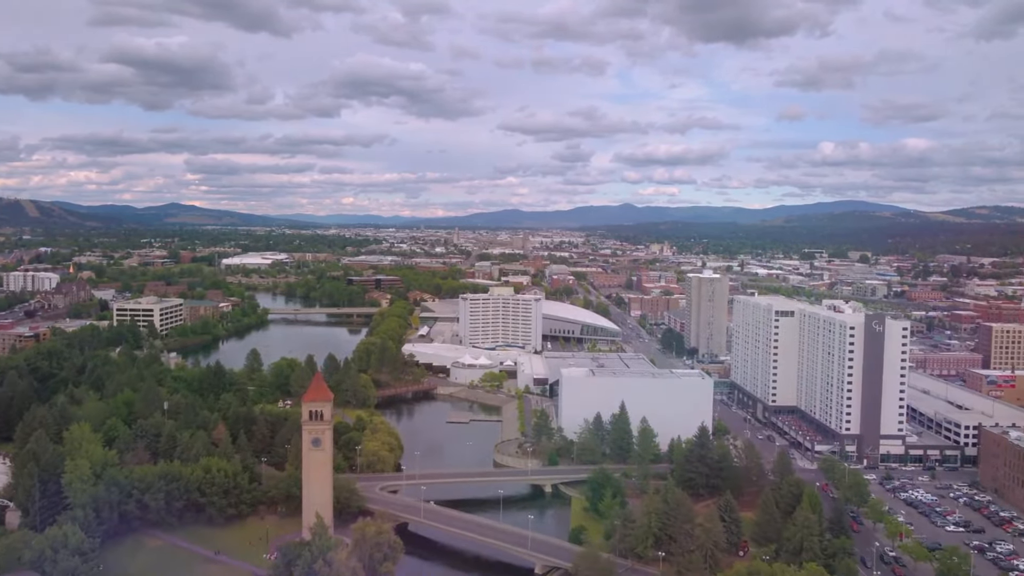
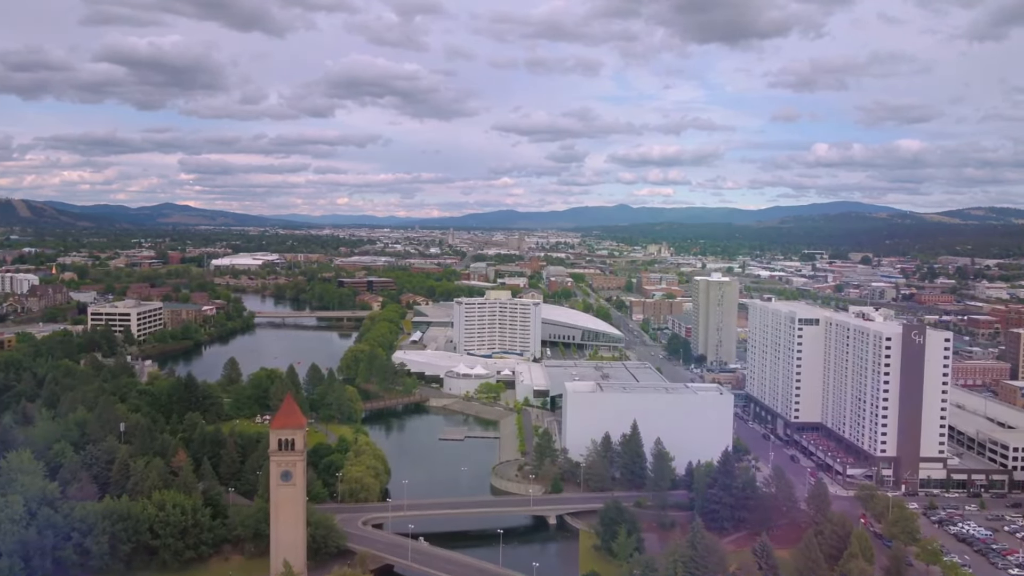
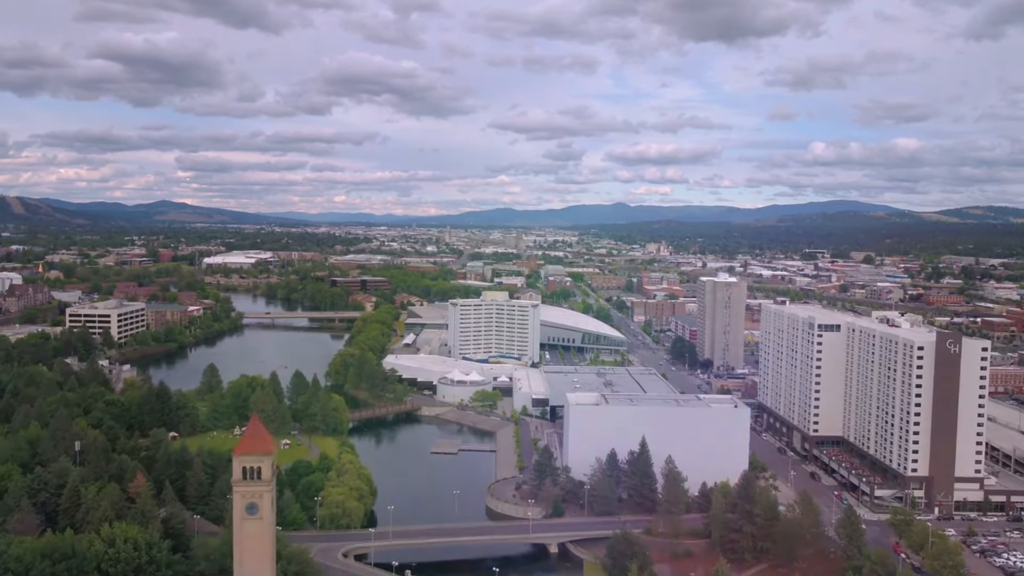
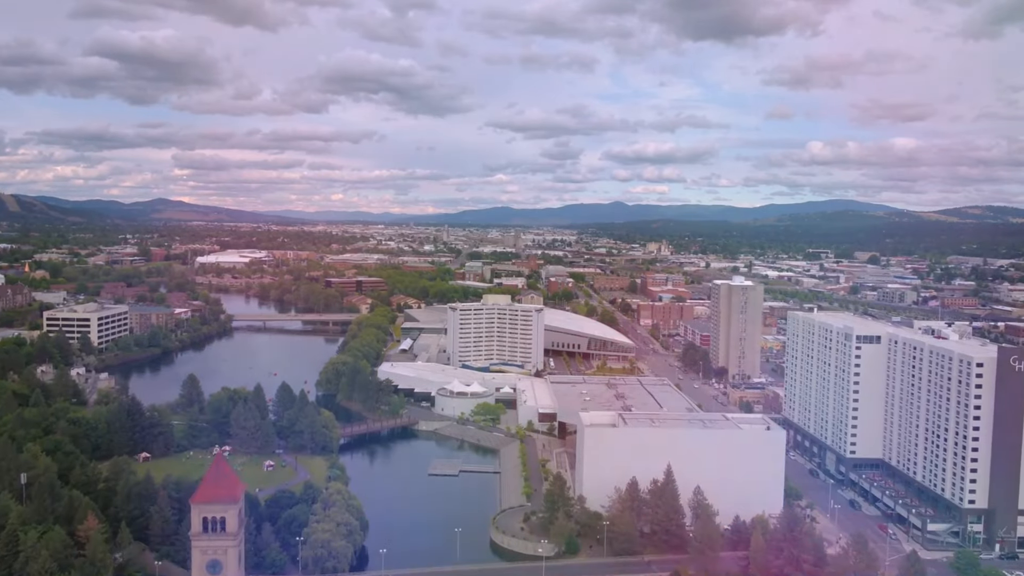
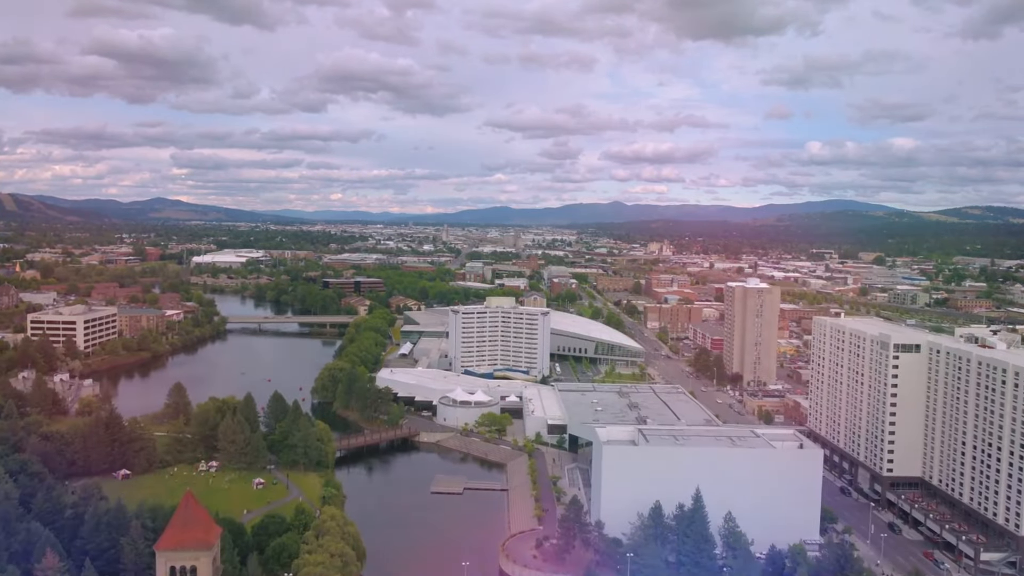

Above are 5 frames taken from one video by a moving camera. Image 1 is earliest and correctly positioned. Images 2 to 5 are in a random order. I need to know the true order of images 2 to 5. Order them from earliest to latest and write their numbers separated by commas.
2, 3, 4, 5
